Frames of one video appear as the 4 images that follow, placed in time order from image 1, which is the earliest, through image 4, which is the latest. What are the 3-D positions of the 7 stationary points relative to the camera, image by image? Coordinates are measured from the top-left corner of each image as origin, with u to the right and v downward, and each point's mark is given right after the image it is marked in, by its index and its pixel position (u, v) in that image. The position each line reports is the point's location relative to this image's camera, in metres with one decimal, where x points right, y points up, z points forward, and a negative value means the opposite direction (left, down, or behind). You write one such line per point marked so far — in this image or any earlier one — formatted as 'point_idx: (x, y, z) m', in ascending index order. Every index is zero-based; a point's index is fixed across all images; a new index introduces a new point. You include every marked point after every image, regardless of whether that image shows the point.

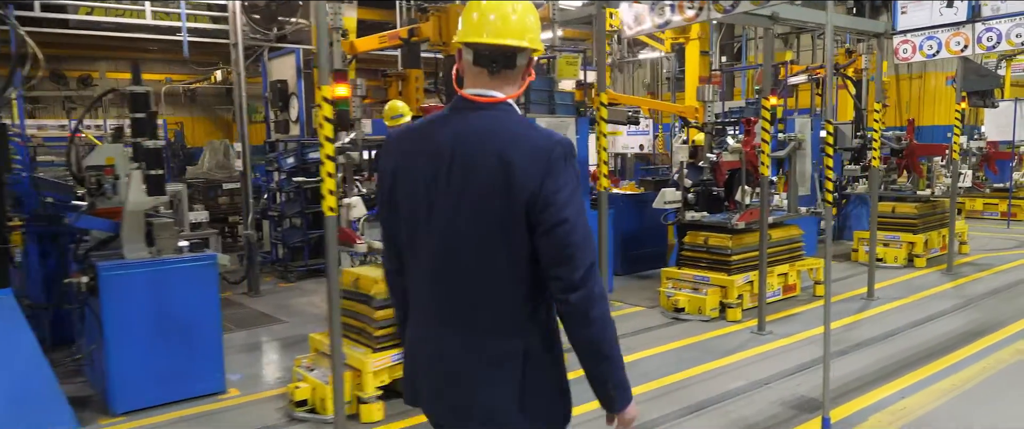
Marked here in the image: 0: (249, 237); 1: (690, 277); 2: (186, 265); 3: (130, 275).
0: (-2.6, -0.2, +7.5) m
1: (+1.5, -0.5, +6.3) m
2: (-1.8, -0.3, +4.4) m
3: (-2.1, -0.3, +4.2) m
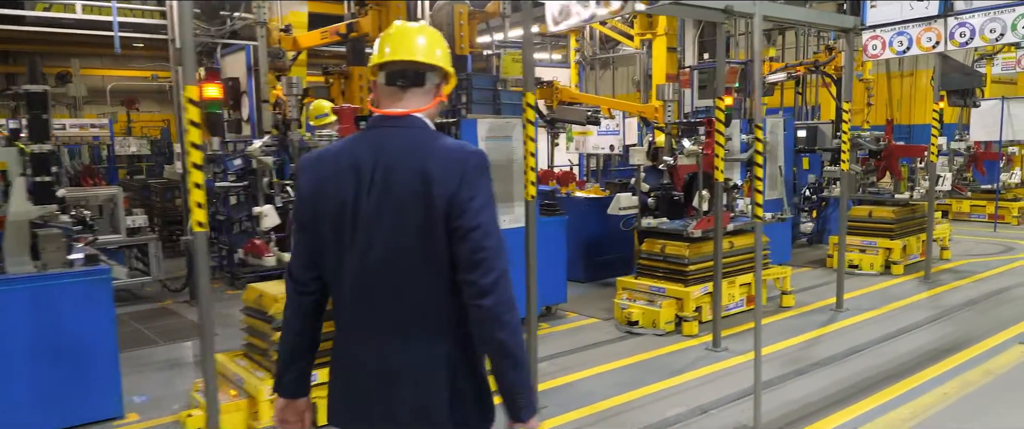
0: (-3.0, -0.3, +7.1) m
1: (+1.0, -0.6, +6.0) m
2: (-2.3, -0.3, +4.0) m
3: (-2.5, -0.4, +3.8) m
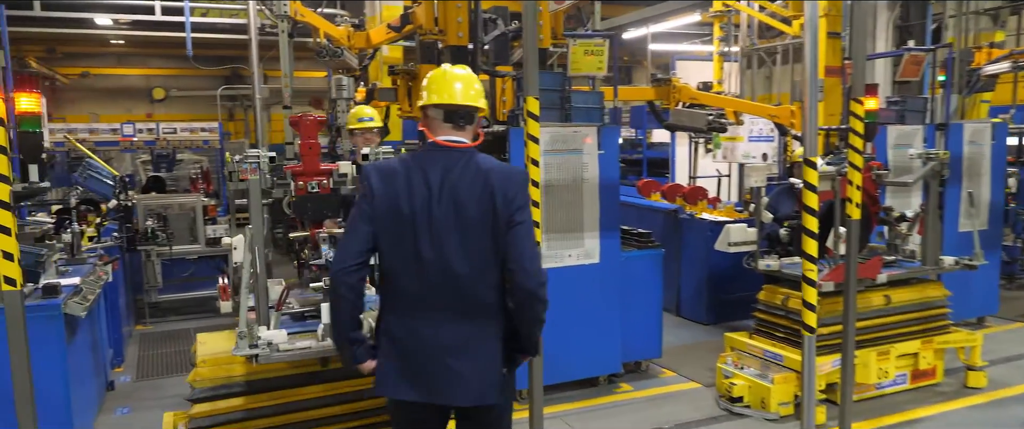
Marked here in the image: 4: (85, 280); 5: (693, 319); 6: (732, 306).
0: (-2.2, -0.4, +6.7) m
1: (+1.4, -0.8, +4.5) m
2: (-2.2, -0.5, +3.5) m
3: (-2.5, -0.5, +3.4) m
4: (-2.3, -0.4, +4.1) m
5: (+1.5, -0.9, +6.5) m
6: (+1.8, -0.8, +6.4) m
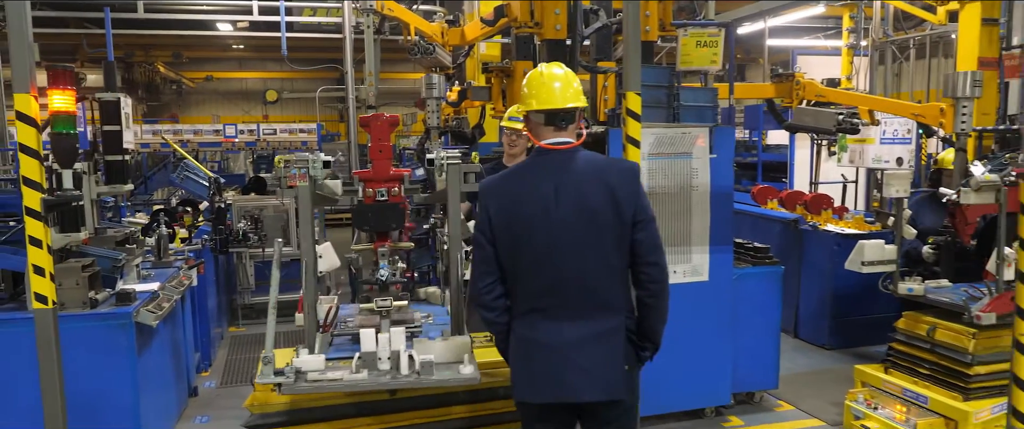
0: (-1.3, -0.4, +6.5) m
1: (+1.9, -0.9, +3.8) m
2: (-1.8, -0.5, +3.4) m
3: (-2.1, -0.5, +3.3) m
4: (-1.8, -0.4, +4.0) m
5: (+2.3, -1.0, +5.8) m
6: (+2.6, -0.9, +5.7) m
